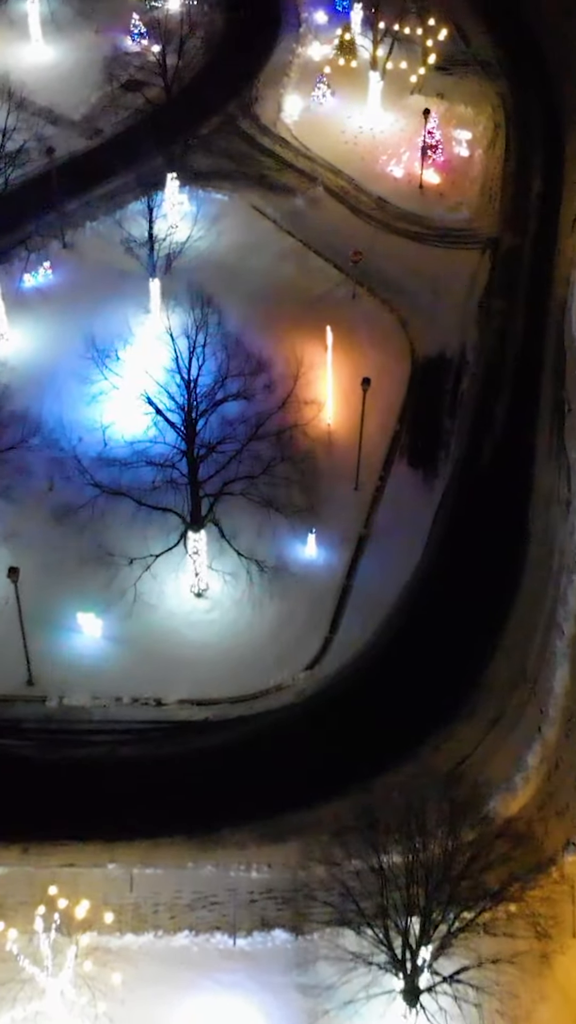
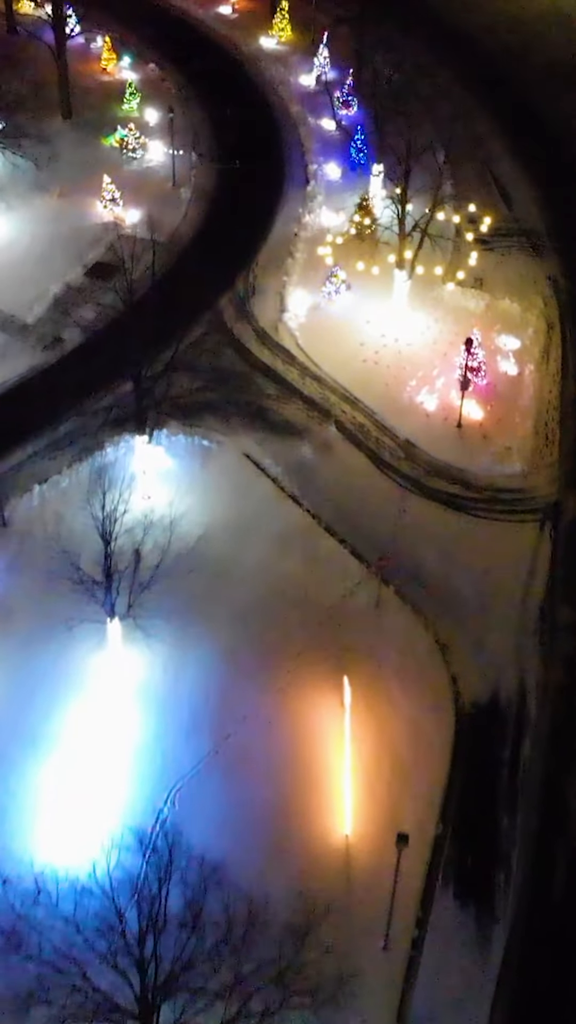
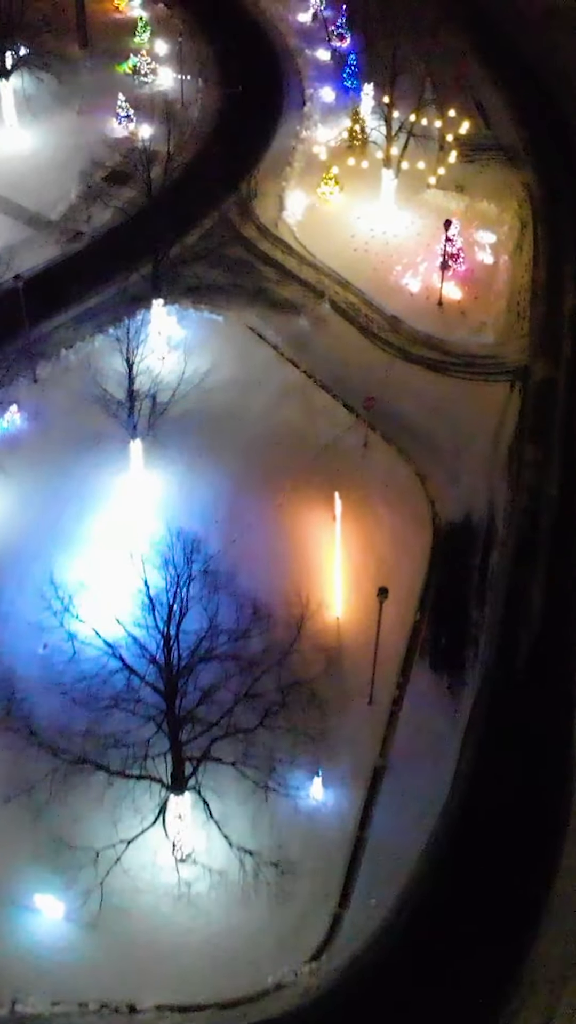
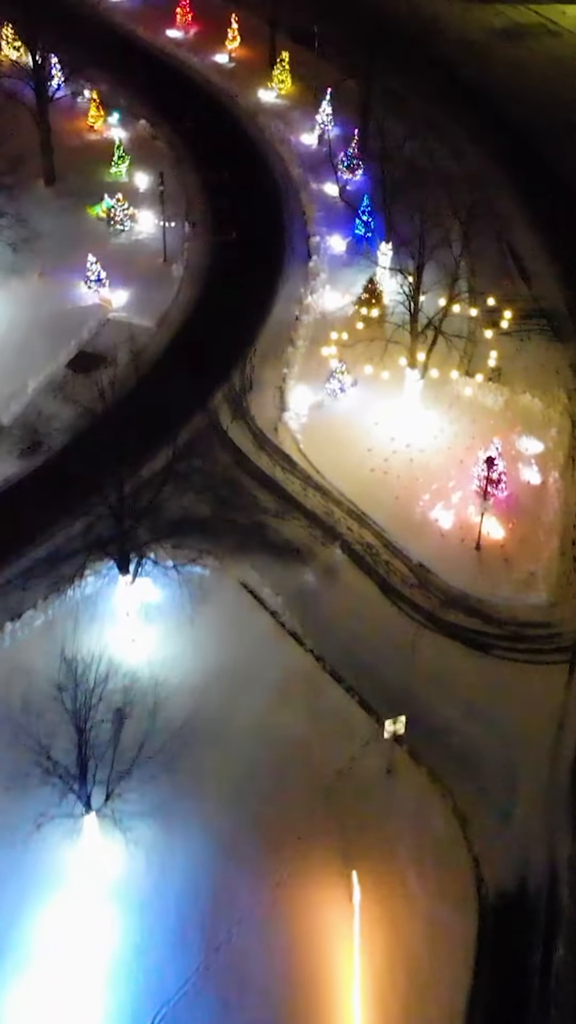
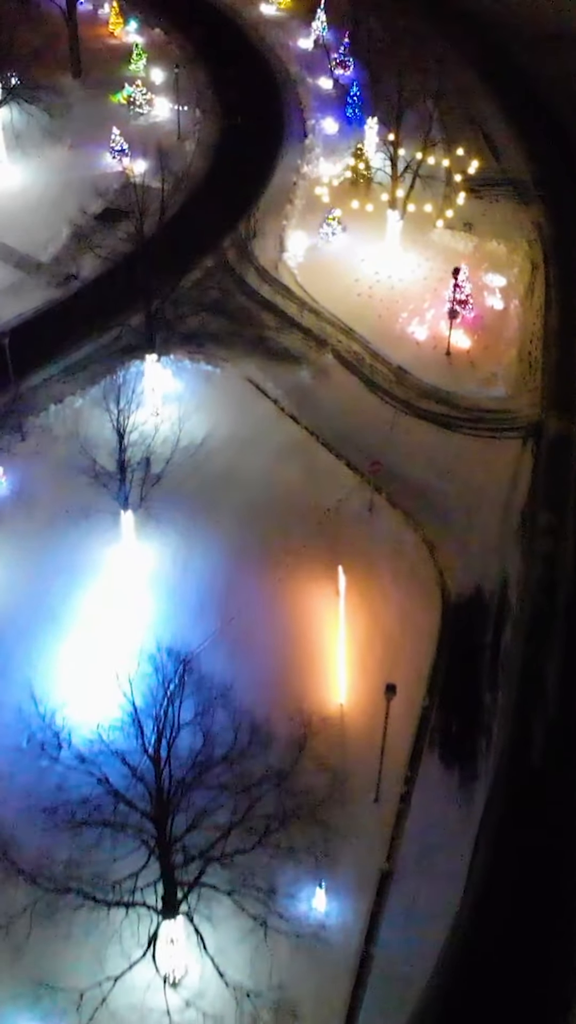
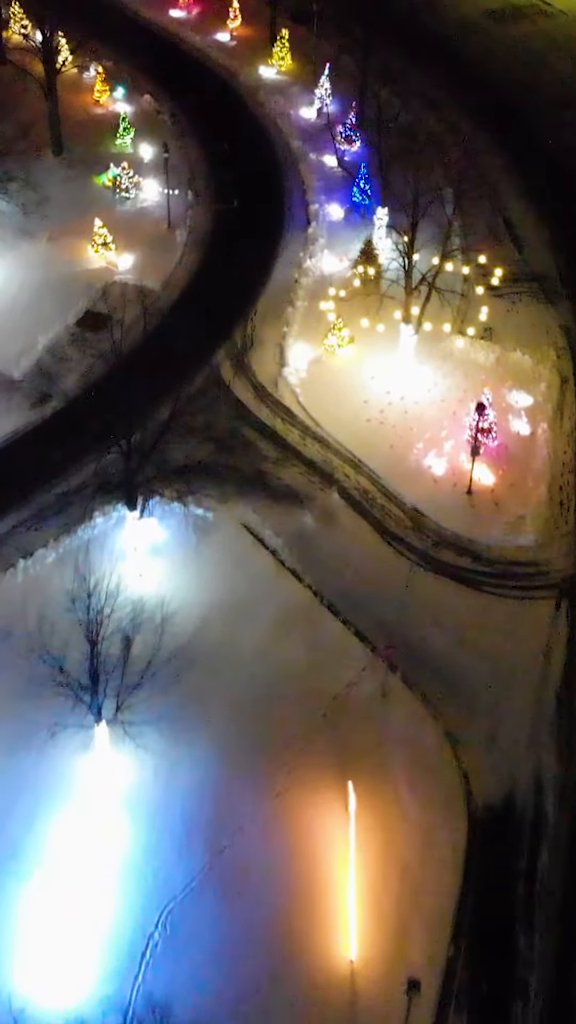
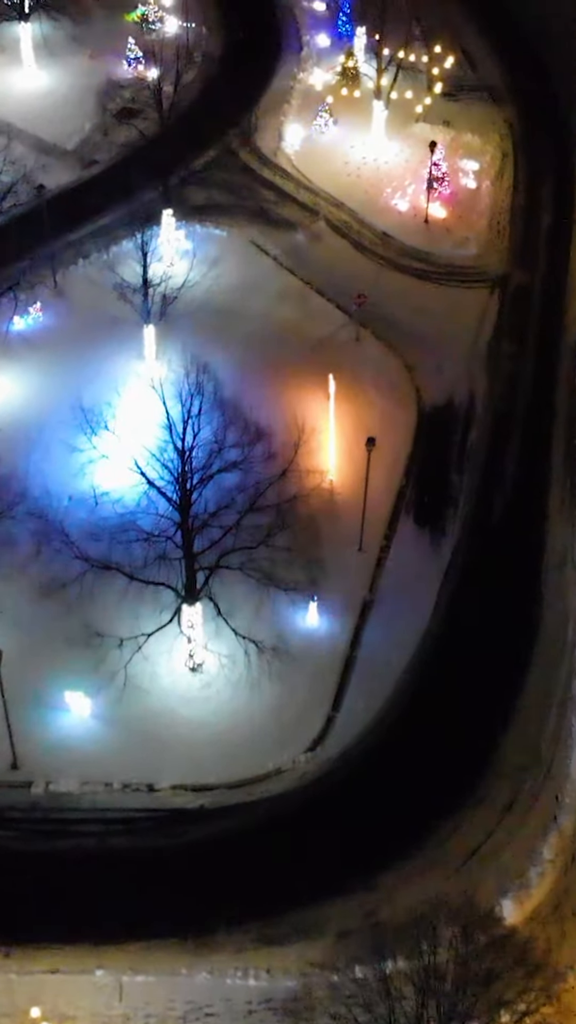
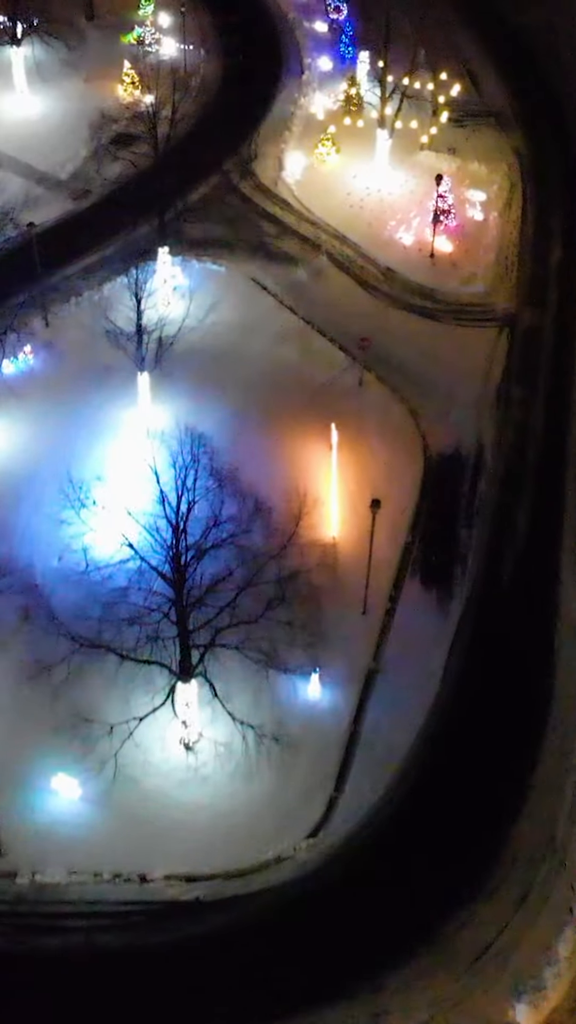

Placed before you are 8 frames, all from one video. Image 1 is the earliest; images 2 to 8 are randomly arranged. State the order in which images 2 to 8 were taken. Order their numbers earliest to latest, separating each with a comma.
7, 8, 3, 5, 2, 6, 4
